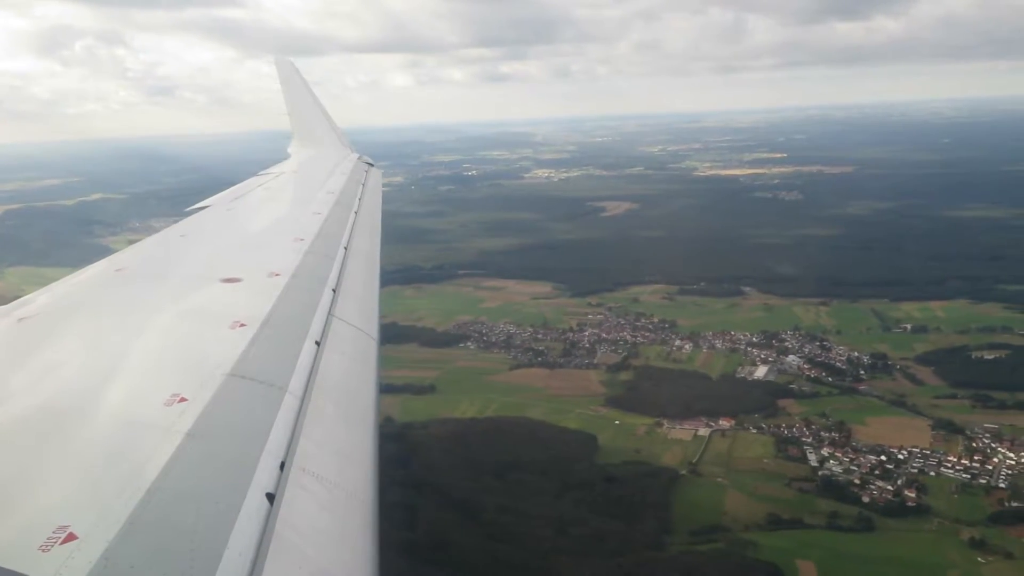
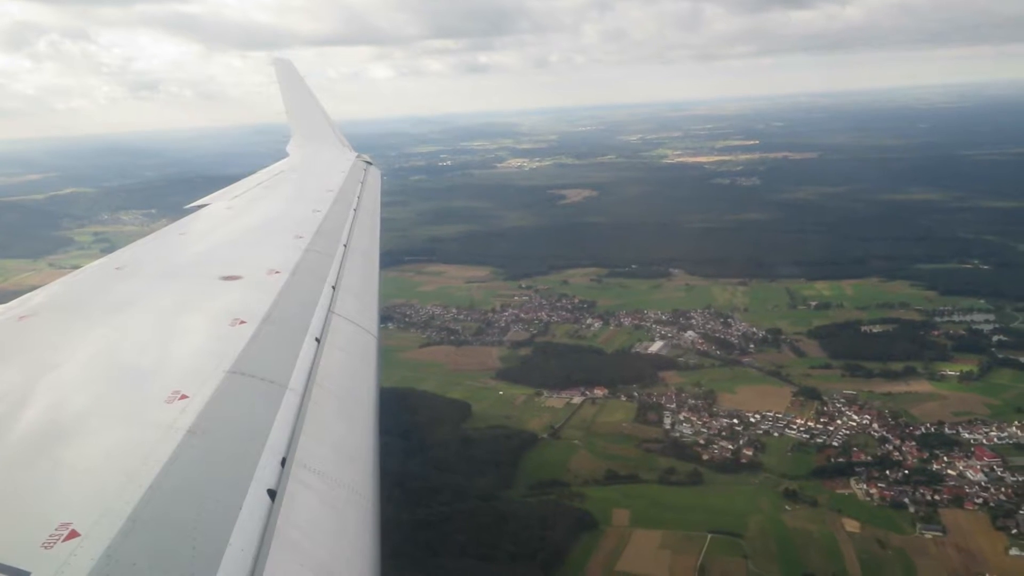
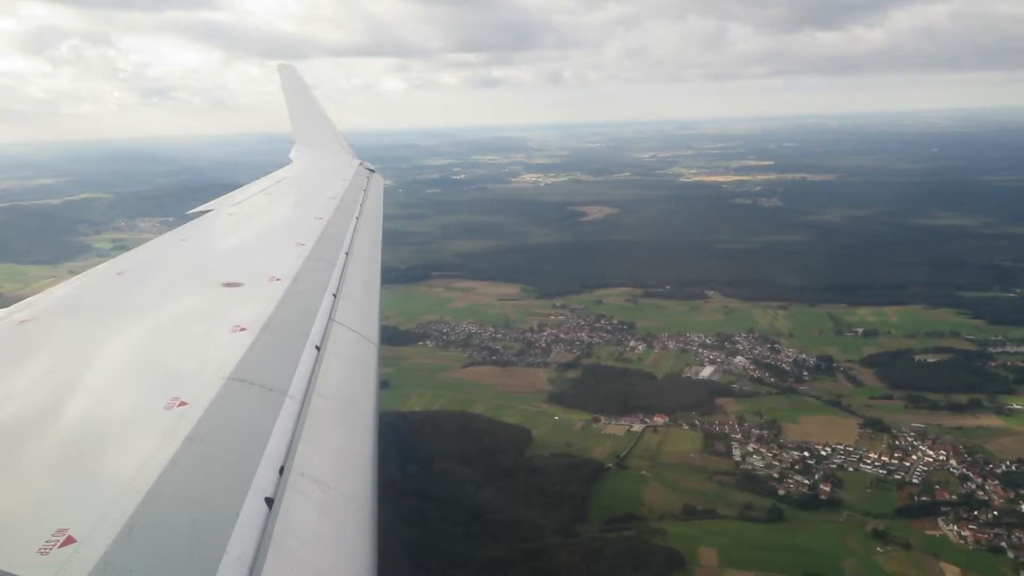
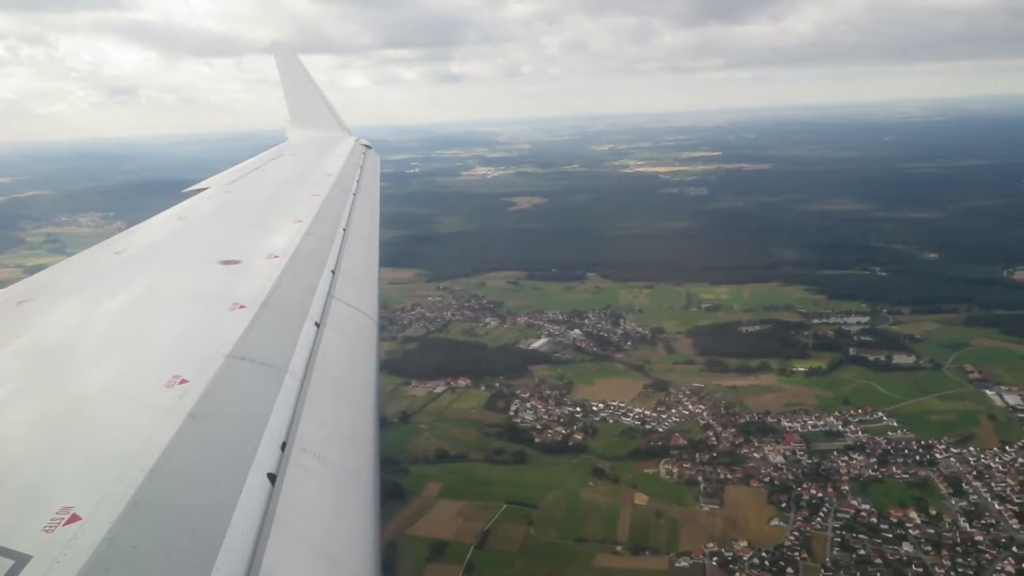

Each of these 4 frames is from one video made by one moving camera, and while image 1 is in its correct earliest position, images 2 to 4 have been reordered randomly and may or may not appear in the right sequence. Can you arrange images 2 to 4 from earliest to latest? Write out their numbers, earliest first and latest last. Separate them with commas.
3, 2, 4
